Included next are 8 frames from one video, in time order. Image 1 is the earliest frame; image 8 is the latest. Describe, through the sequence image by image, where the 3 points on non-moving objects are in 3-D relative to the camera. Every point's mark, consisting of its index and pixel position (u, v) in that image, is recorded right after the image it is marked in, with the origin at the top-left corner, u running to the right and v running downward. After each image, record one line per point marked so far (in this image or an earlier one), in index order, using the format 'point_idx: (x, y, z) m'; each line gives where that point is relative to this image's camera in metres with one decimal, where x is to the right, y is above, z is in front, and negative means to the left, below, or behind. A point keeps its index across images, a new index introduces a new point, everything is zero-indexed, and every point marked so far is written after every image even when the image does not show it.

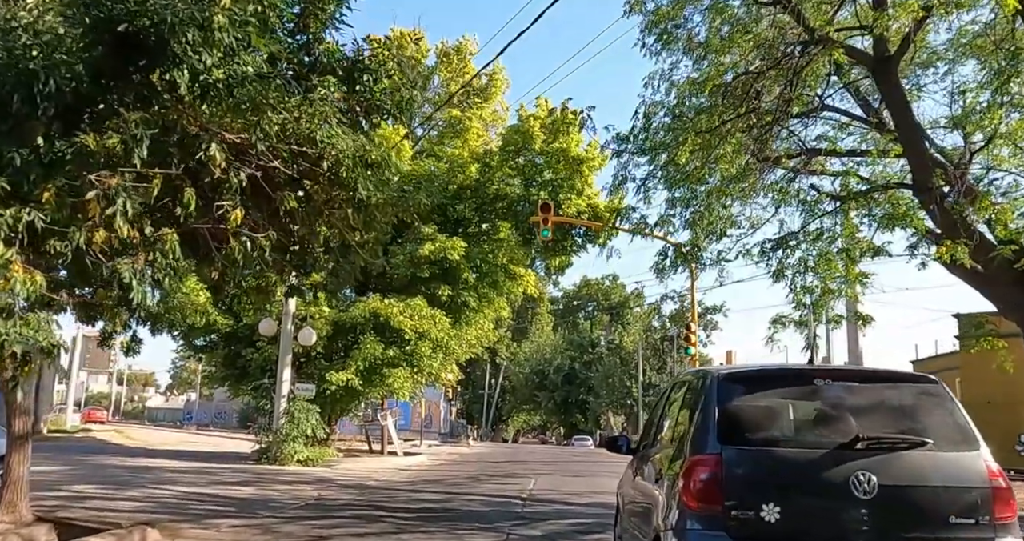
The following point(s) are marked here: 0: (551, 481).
0: (+0.8, -4.1, +15.5) m
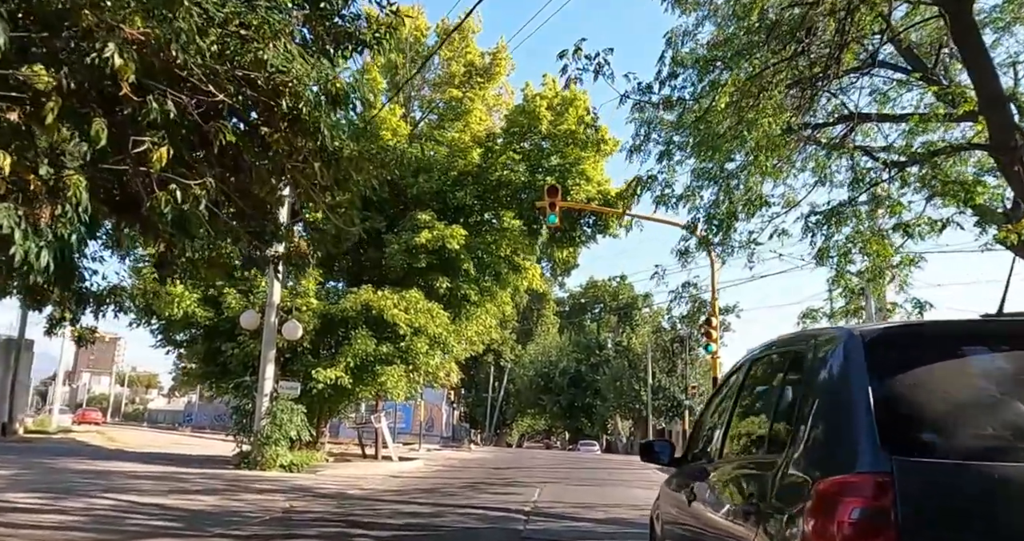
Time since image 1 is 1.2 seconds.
0: (+0.8, -3.9, +13.8) m
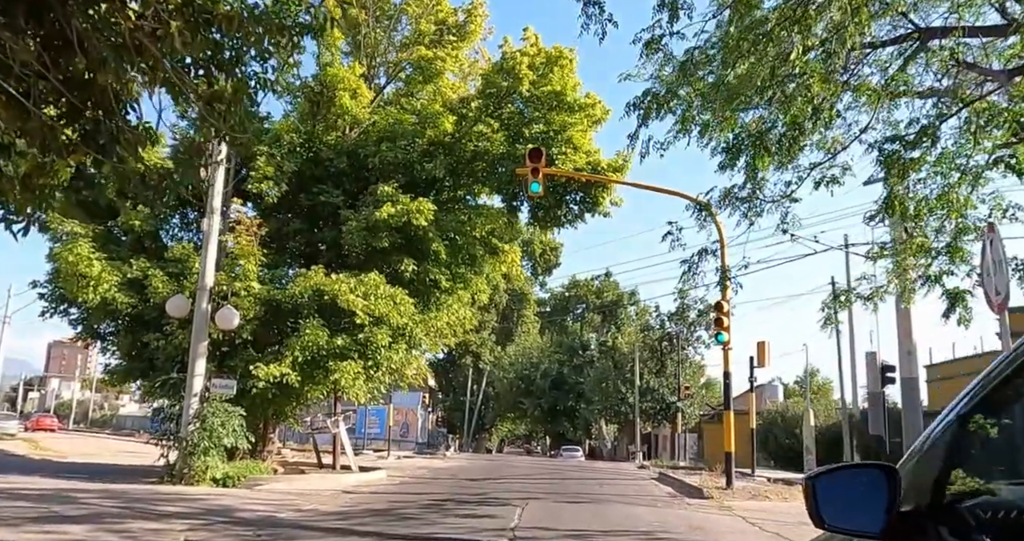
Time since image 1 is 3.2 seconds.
0: (+0.5, -3.4, +11.1) m
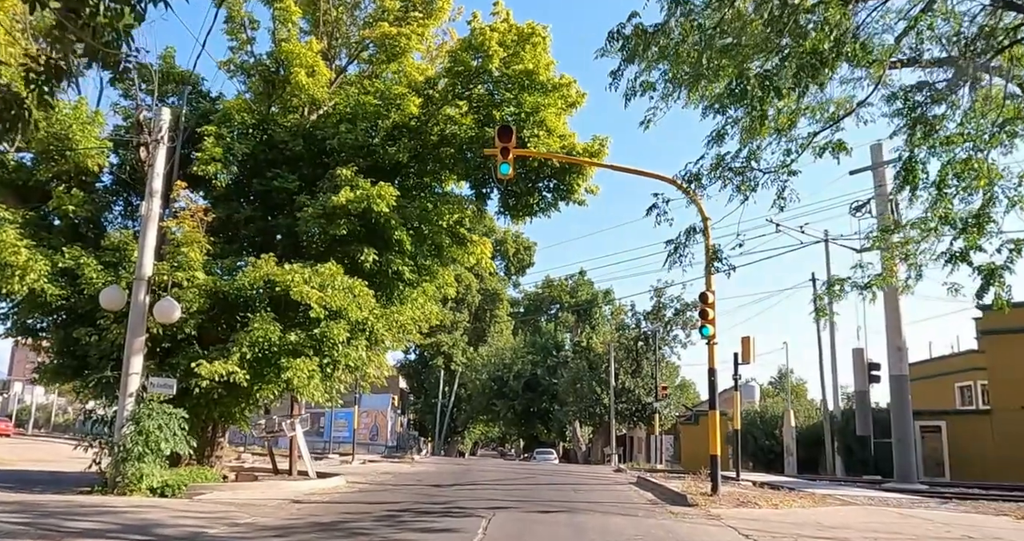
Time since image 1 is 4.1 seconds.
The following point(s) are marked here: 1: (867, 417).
0: (0.0, -3.2, +9.9) m
1: (+8.2, -3.4, +18.2) m
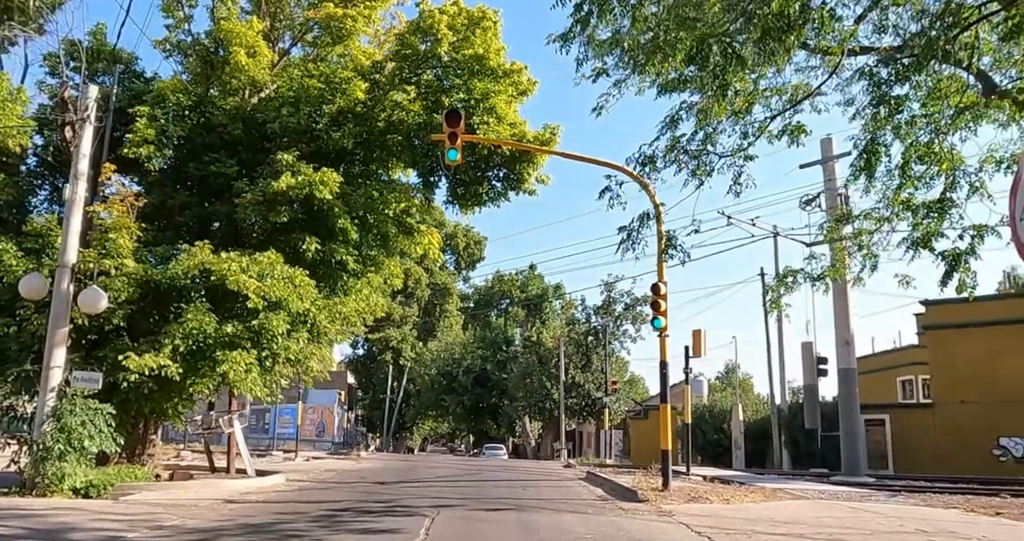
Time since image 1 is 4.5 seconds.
0: (-0.7, -3.0, +9.5) m
1: (+7.0, -3.2, +18.2) m
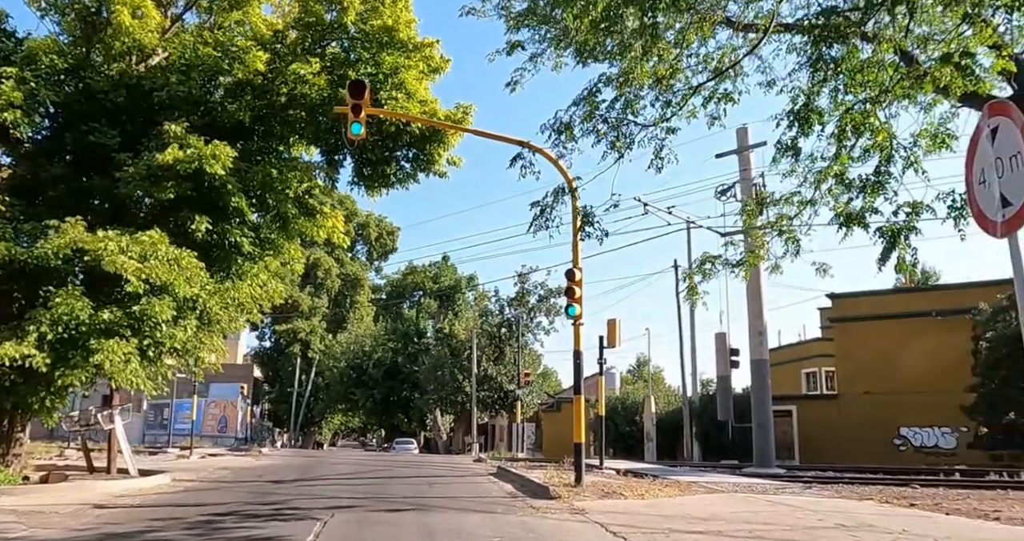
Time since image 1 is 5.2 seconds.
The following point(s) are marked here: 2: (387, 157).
0: (-1.8, -2.8, +8.6) m
1: (+5.0, -3.0, +18.2) m
2: (-2.4, +2.2, +15.5) m
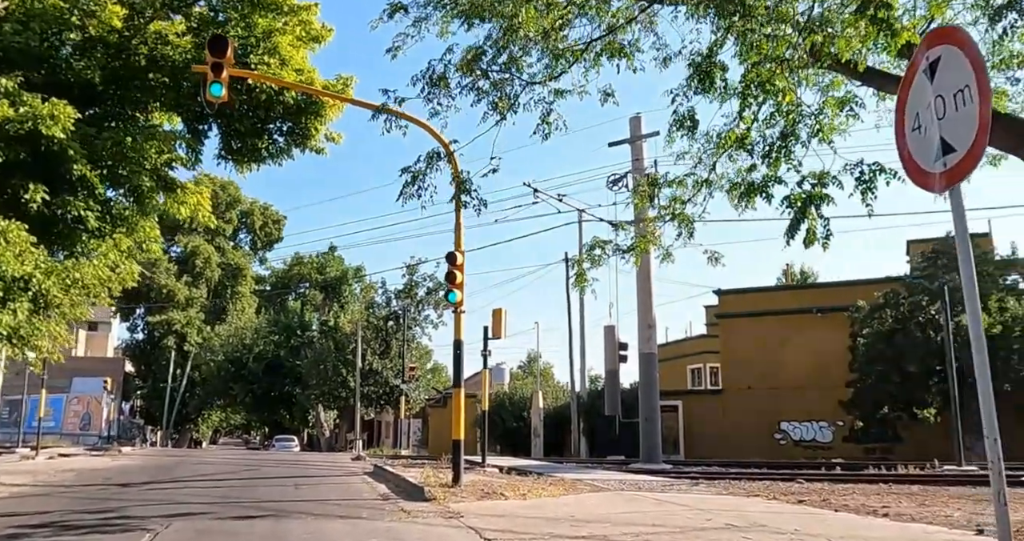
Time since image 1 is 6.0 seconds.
0: (-3.1, -2.5, +7.5) m
1: (+2.3, -2.9, +17.8) m
2: (-4.5, +2.5, +14.2) m
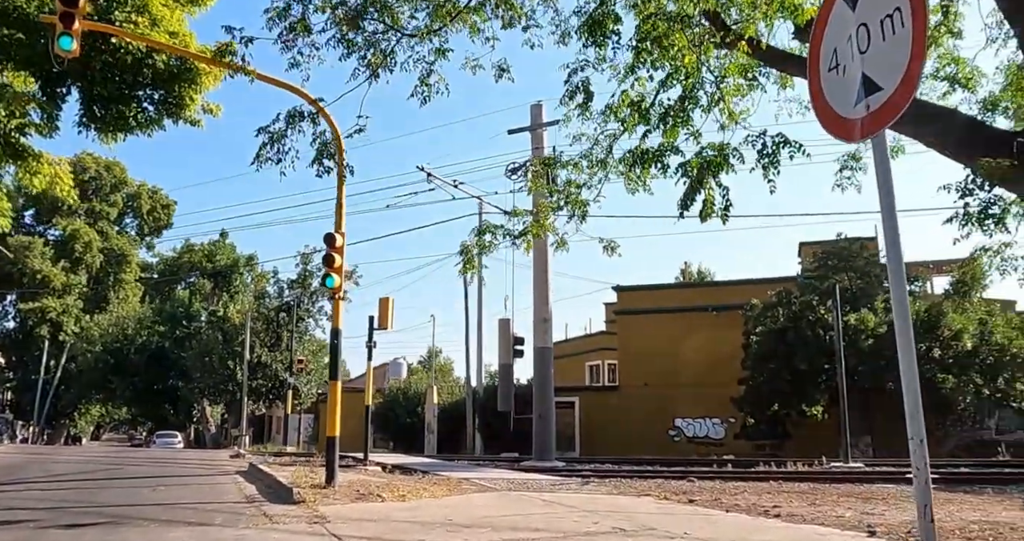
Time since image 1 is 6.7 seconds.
0: (-4.2, -2.3, +6.4) m
1: (-0.1, -2.7, +17.3) m
2: (-6.3, +2.9, +12.9) m
